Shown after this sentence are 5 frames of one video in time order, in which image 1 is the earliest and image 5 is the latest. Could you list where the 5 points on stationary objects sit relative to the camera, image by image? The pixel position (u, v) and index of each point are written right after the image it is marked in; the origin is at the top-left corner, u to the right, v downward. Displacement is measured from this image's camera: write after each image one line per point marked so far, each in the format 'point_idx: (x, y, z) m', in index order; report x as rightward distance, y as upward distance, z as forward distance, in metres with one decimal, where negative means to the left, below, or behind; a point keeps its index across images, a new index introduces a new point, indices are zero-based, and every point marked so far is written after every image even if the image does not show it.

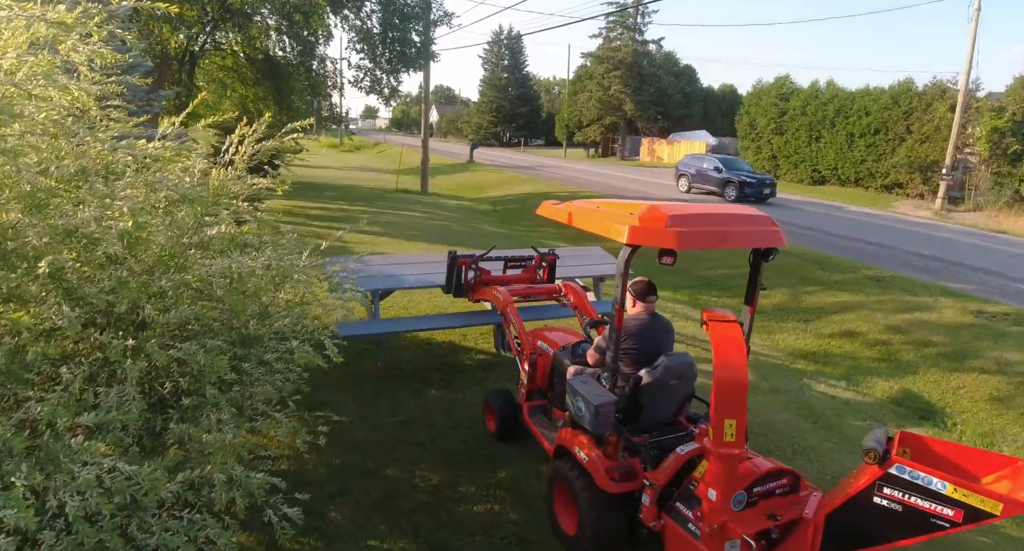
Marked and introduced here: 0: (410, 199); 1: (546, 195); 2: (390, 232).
0: (-3.0, +2.3, +18.4) m
1: (+1.0, +2.5, +19.1) m
2: (-2.5, +0.9, +12.4) m
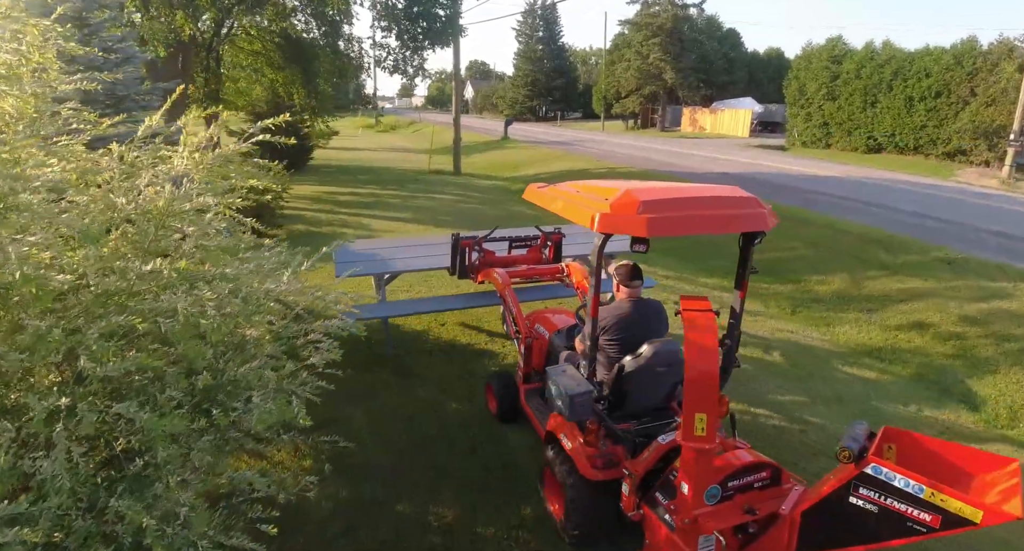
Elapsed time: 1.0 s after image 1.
0: (-2.0, +2.8, +18.0) m
1: (+2.1, +3.1, +18.4) m
2: (-1.8, +1.1, +12.0) m
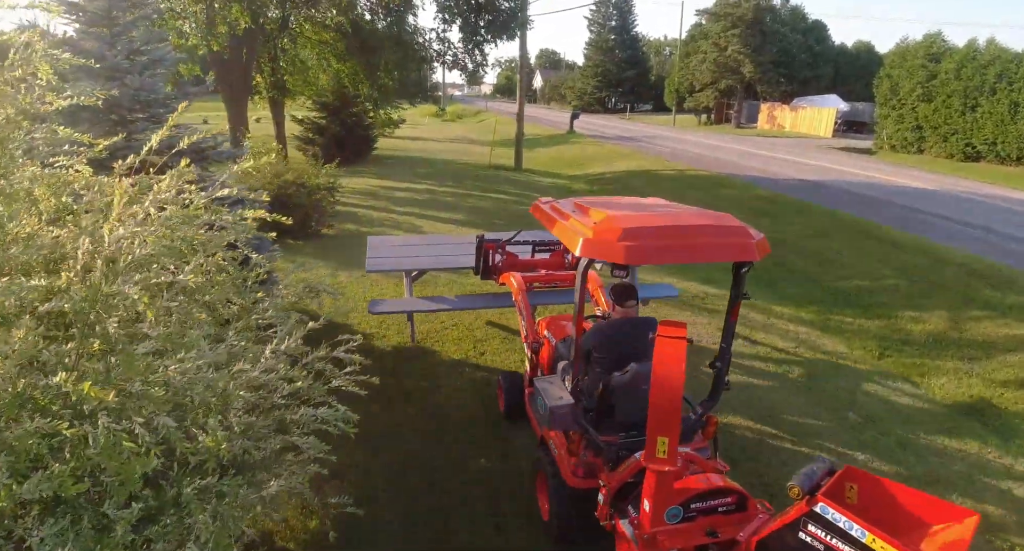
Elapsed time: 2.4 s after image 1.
0: (-0.2, +2.8, +17.5) m
1: (+3.8, +2.9, +17.5) m
2: (-0.7, +1.1, +11.6) m
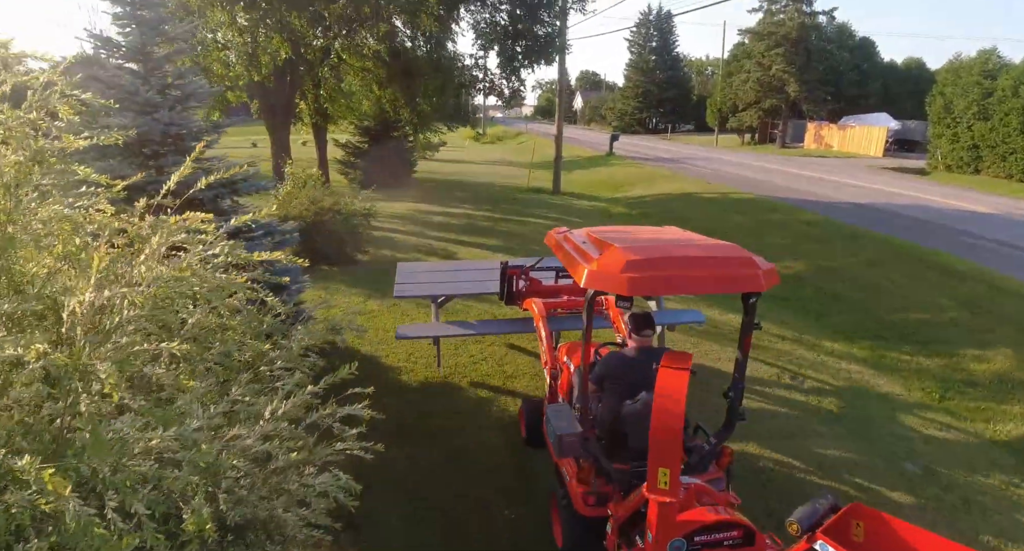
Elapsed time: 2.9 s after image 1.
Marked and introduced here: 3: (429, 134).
0: (+0.8, +2.1, +17.4) m
1: (+4.9, +2.2, +17.1) m
2: (-0.1, +0.6, +11.4) m
3: (-2.4, +4.0, +17.7) m
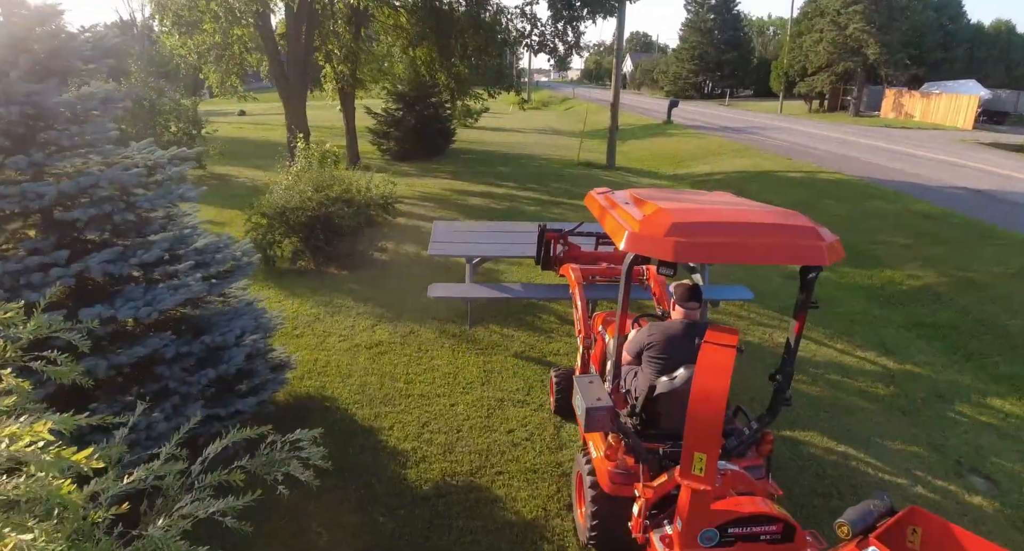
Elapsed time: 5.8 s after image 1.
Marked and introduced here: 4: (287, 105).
0: (+2.0, +2.4, +15.3) m
1: (+6.0, +2.4, +14.8) m
2: (+0.7, +0.6, +9.5) m
3: (-1.1, +4.4, +15.7) m
4: (-4.2, +3.2, +11.5) m
